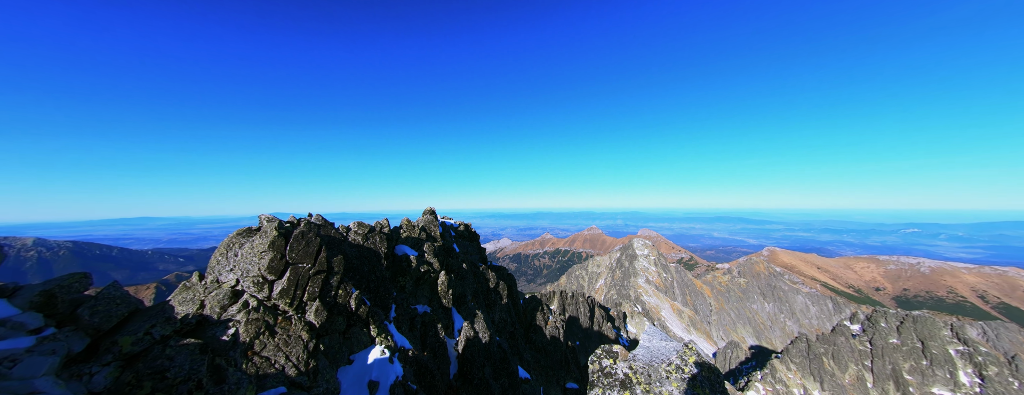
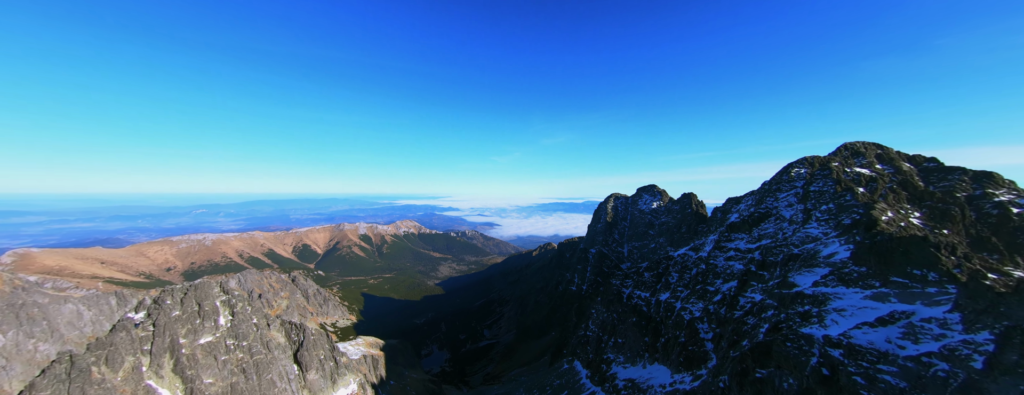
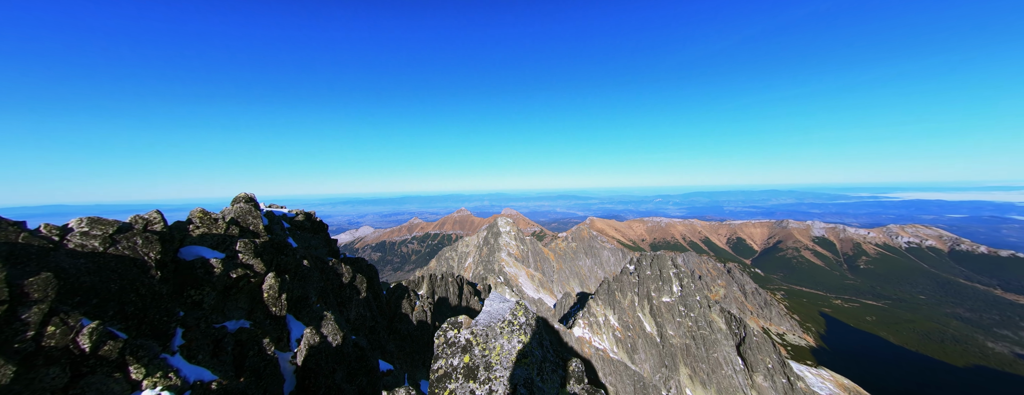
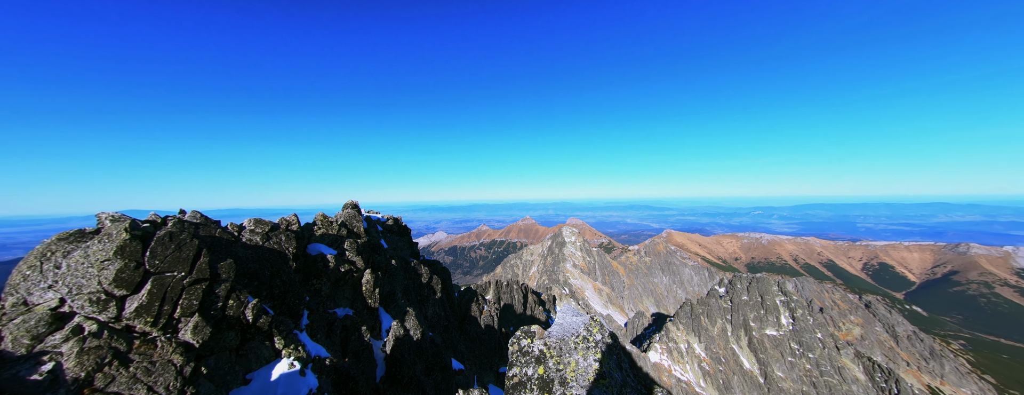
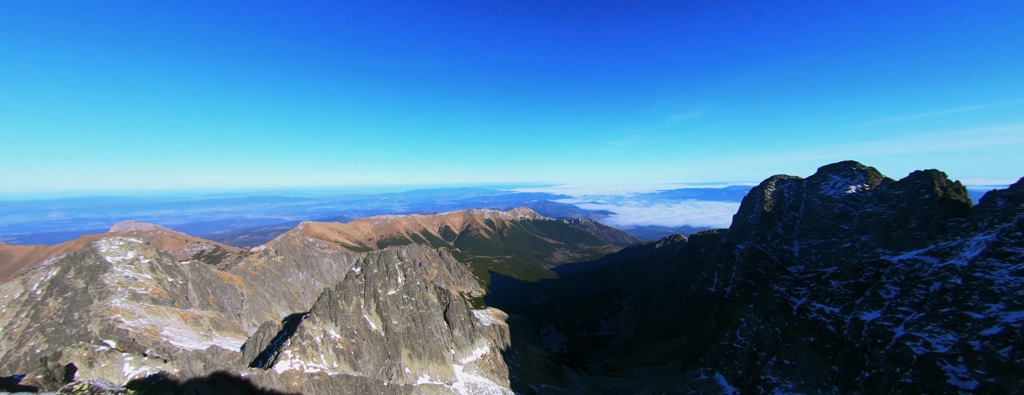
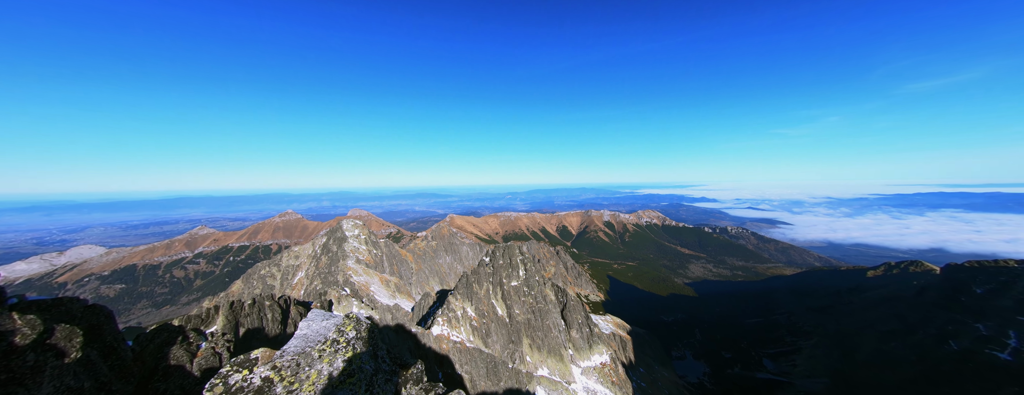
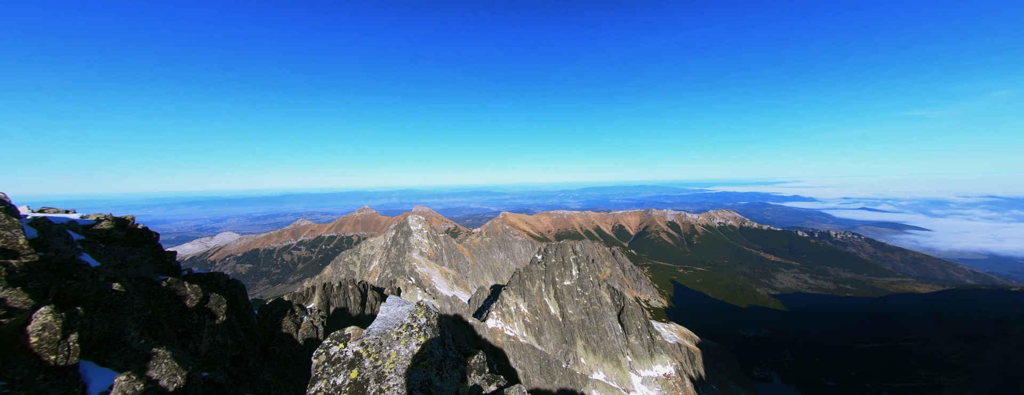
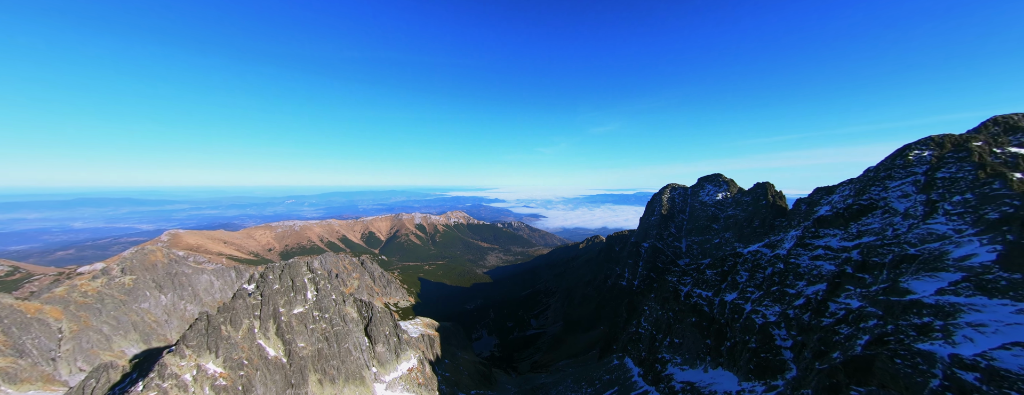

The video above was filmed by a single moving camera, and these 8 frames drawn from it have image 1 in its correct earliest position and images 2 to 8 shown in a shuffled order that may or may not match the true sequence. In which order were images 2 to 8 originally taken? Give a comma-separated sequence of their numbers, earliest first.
4, 3, 7, 6, 5, 8, 2
